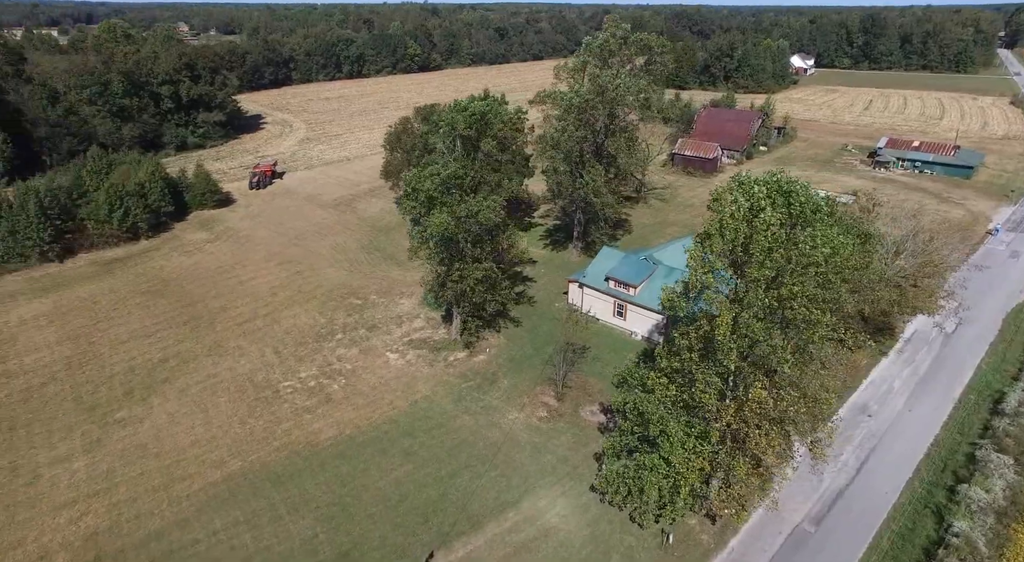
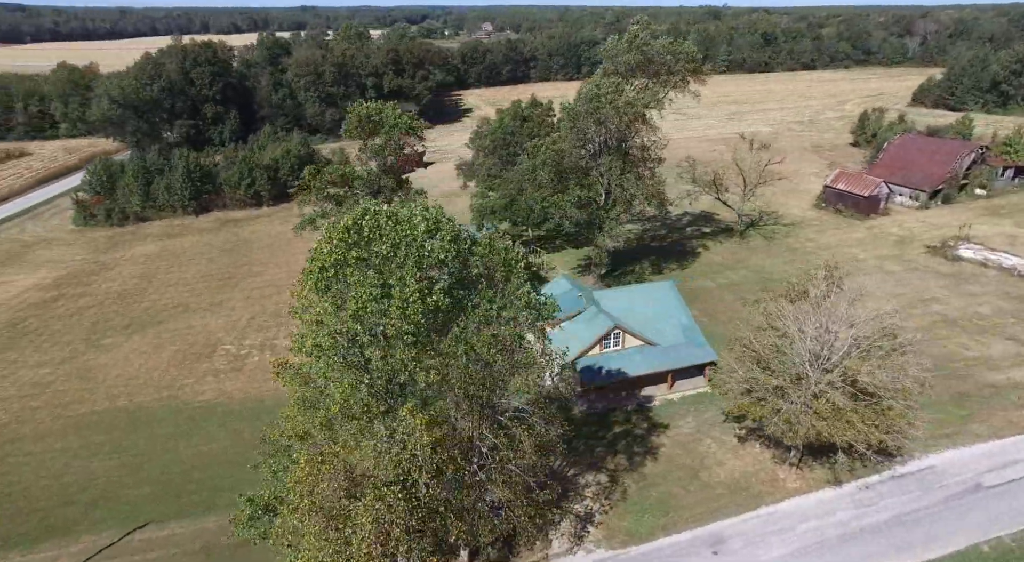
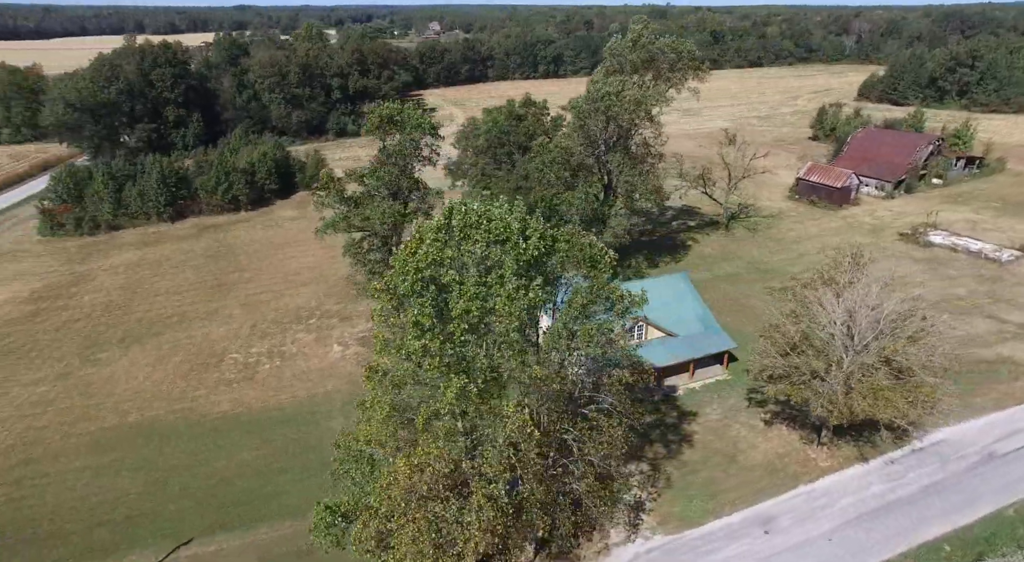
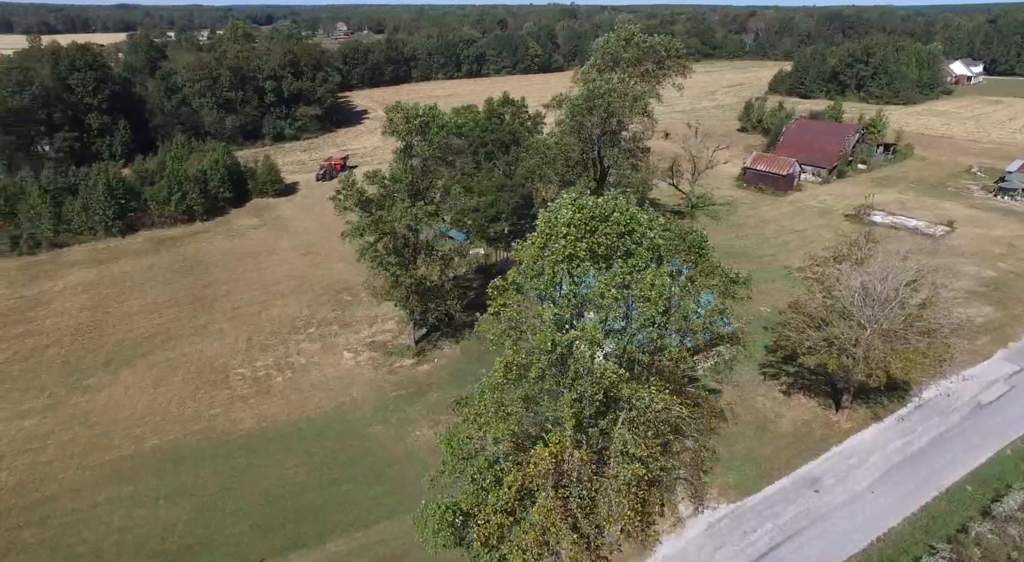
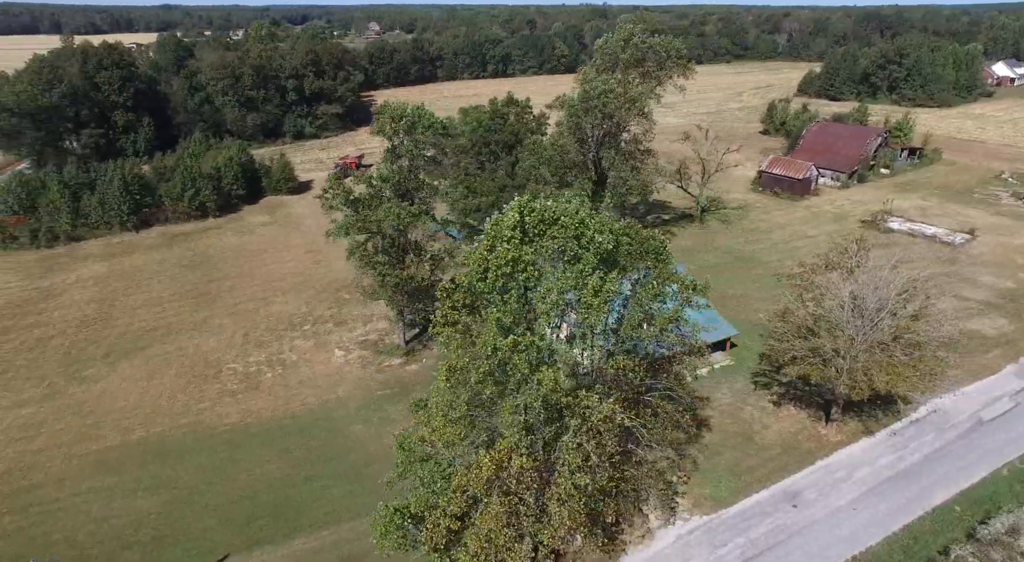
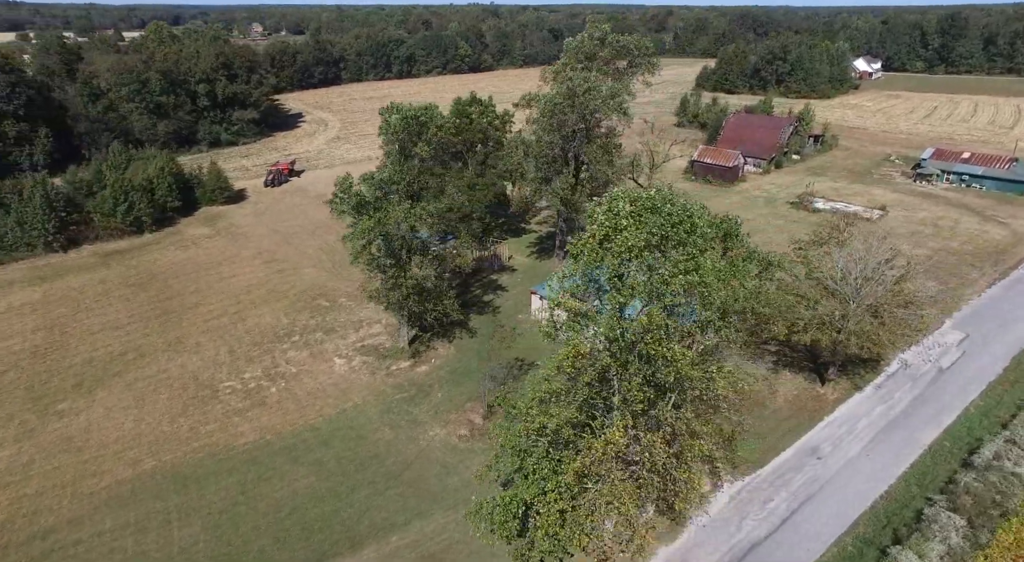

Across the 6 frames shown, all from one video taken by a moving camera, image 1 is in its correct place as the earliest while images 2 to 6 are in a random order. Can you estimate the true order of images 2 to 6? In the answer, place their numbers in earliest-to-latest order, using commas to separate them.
6, 4, 5, 3, 2
